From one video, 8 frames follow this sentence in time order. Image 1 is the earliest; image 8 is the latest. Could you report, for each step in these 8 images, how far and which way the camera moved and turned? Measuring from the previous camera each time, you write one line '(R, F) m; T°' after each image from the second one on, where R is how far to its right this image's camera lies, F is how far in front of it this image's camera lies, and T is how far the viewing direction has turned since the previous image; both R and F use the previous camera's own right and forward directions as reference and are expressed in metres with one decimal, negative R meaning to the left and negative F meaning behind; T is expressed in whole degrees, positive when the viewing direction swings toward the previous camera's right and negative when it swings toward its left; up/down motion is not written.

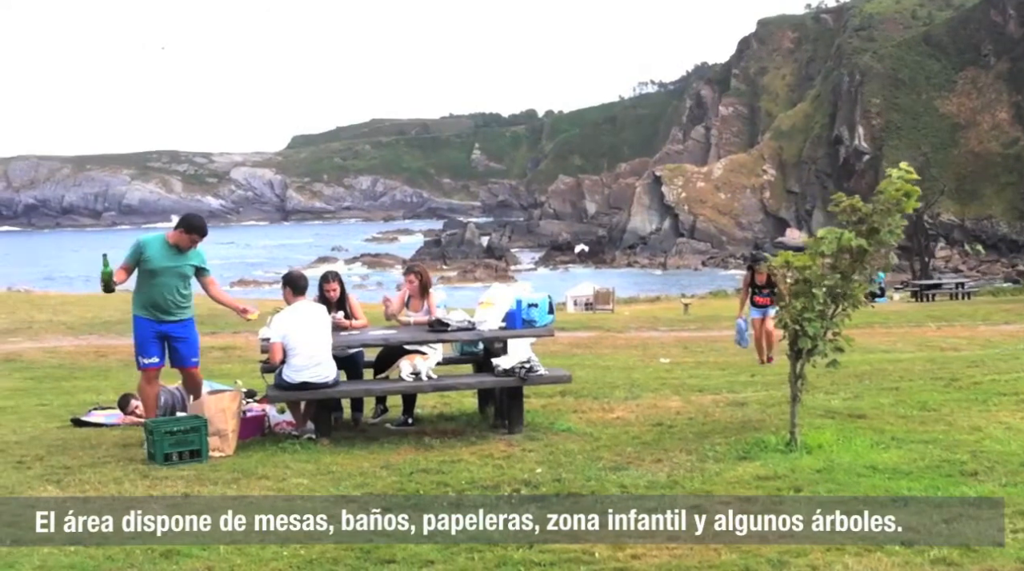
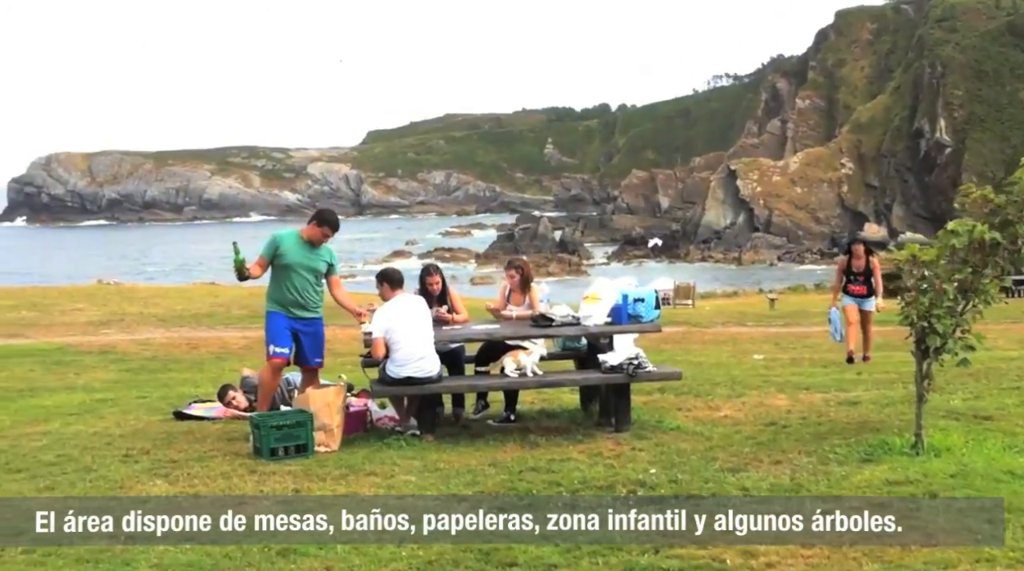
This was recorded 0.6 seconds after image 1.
(-0.3, +0.3) m; -4°
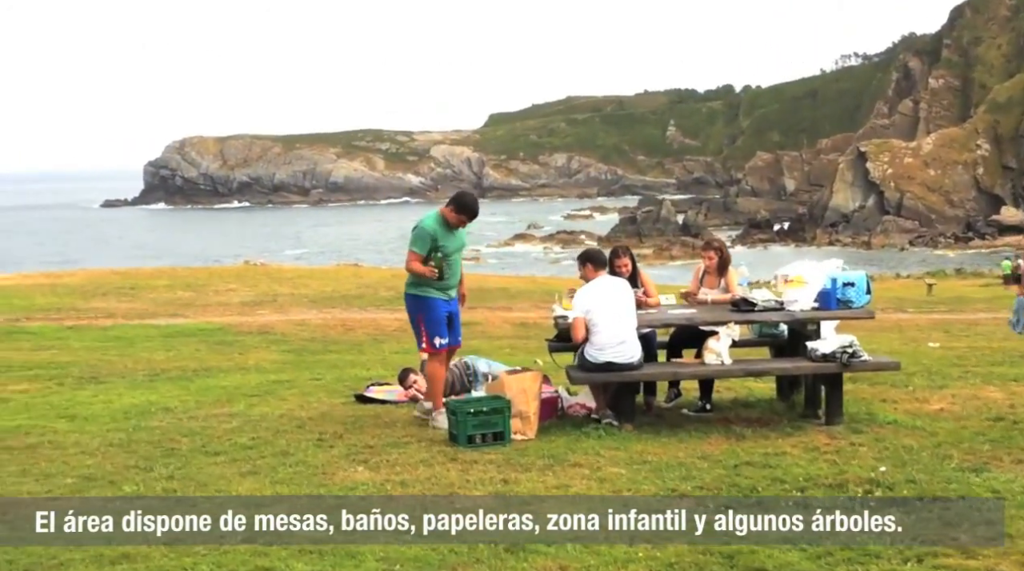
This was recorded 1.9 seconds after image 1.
(-0.7, +0.4) m; -6°
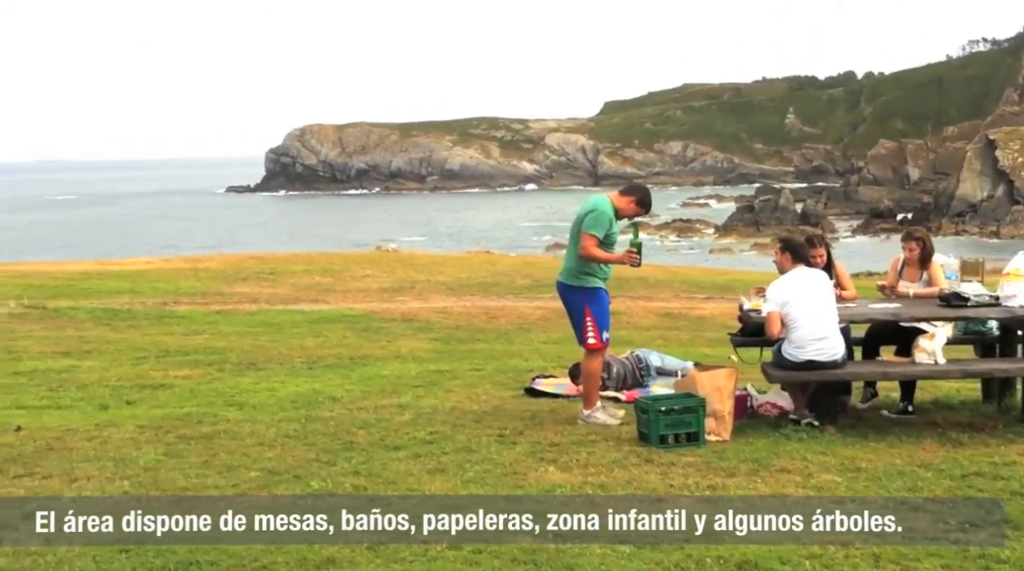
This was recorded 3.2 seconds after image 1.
(-0.7, +0.5) m; -5°
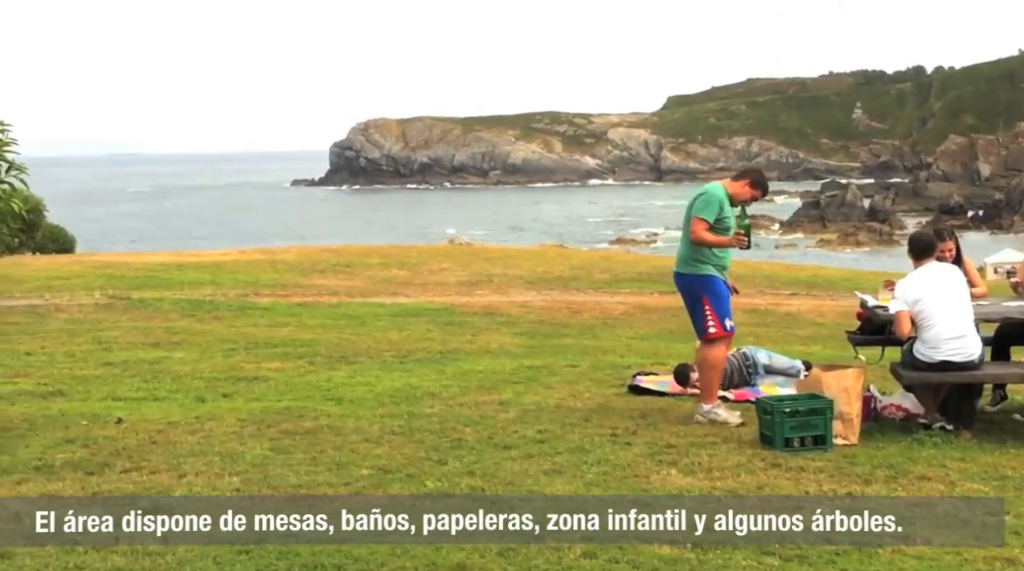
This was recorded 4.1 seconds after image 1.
(-0.4, +0.3) m; -3°
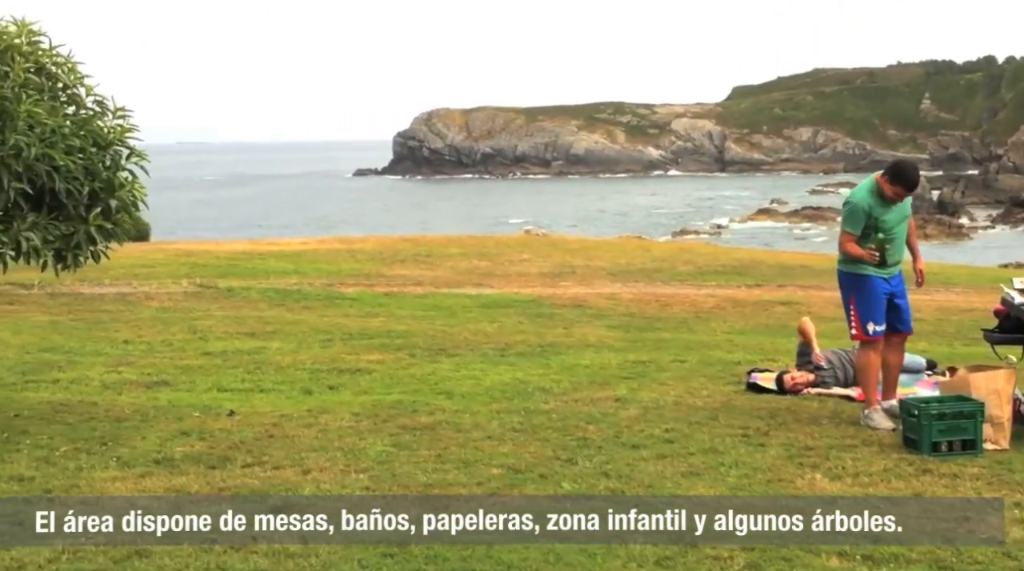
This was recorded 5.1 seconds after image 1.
(-0.5, +0.3) m; -3°
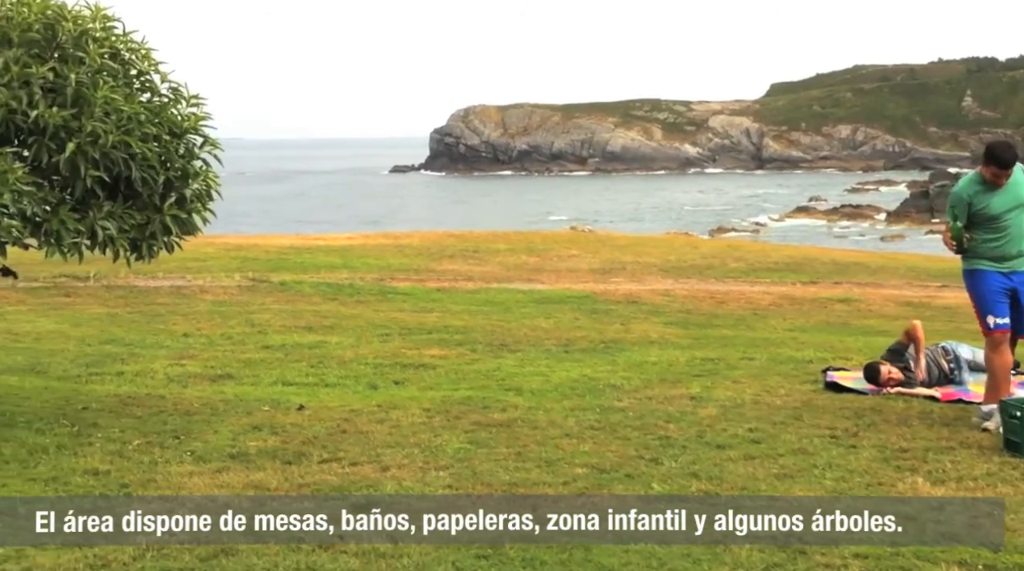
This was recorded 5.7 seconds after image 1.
(-0.3, +0.2) m; -2°
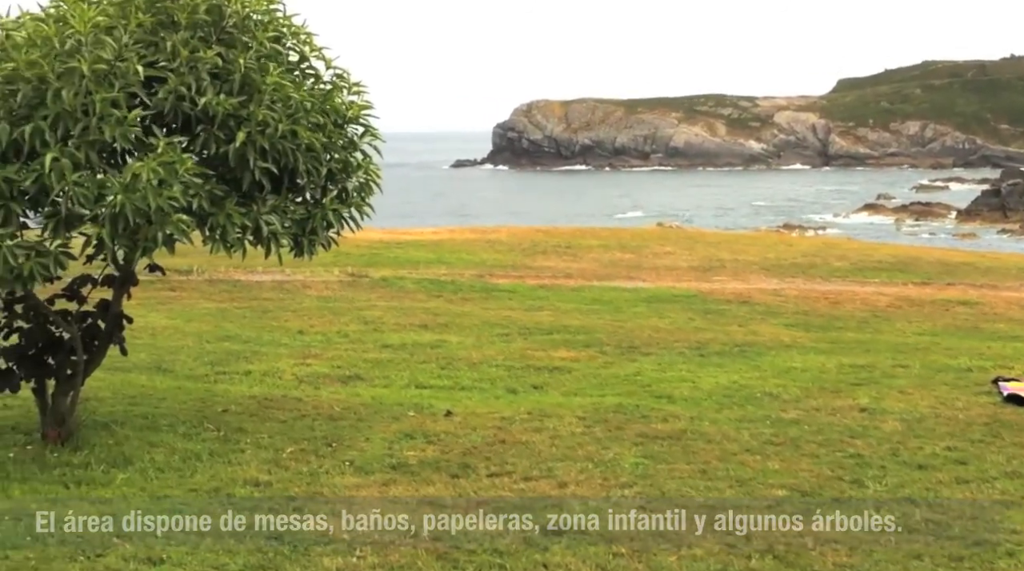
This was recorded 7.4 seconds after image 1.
(-0.8, +0.6) m; -3°
